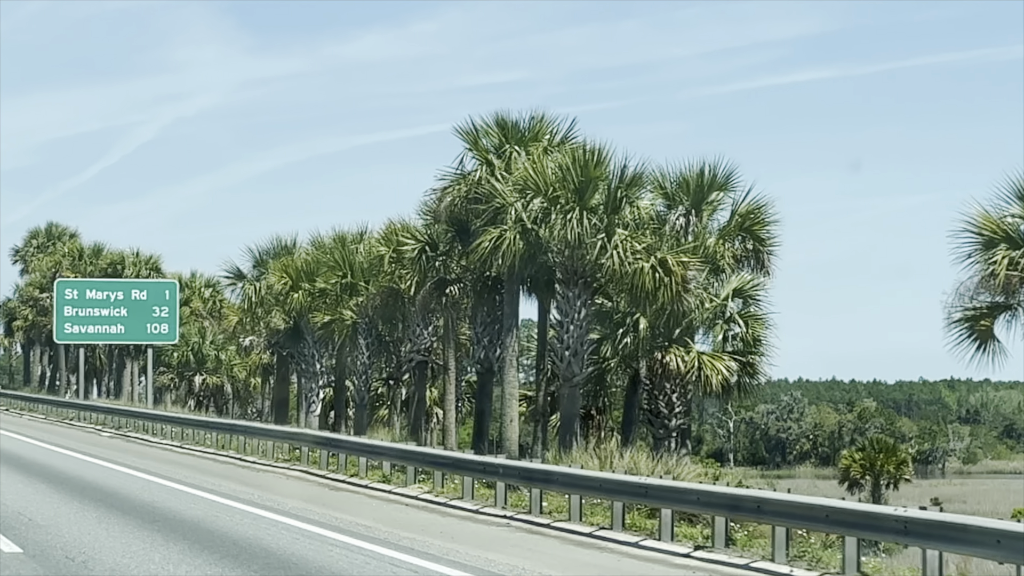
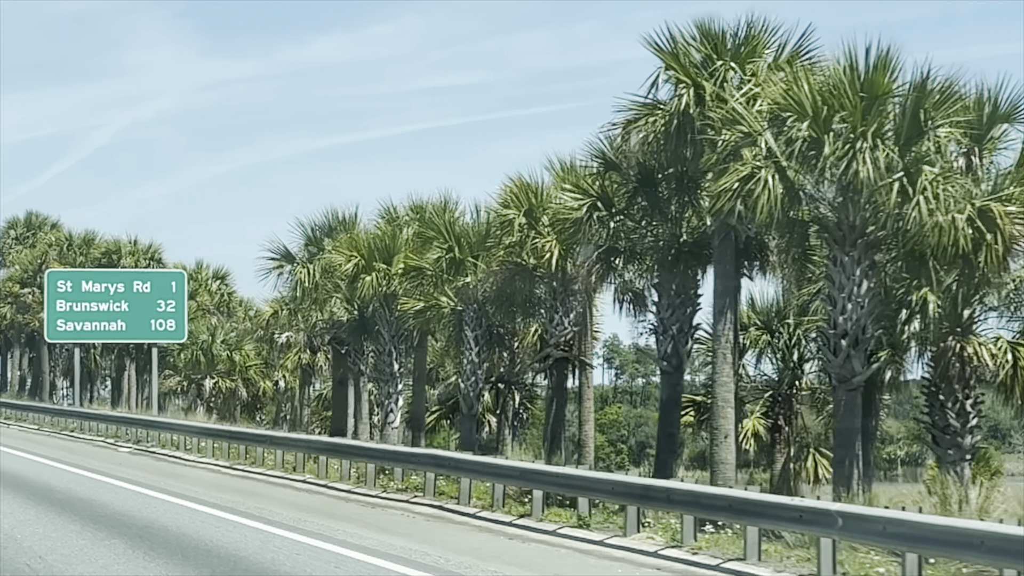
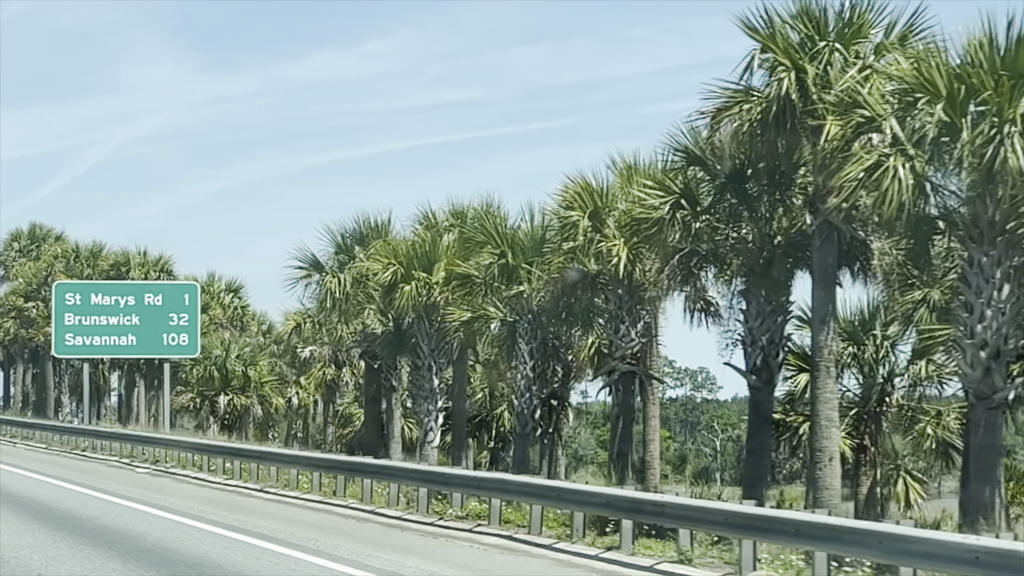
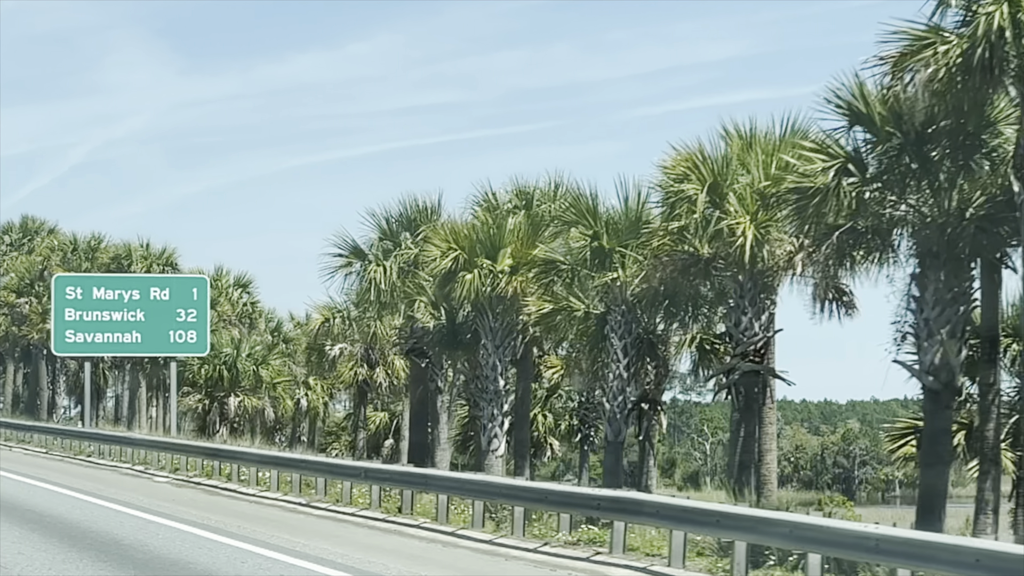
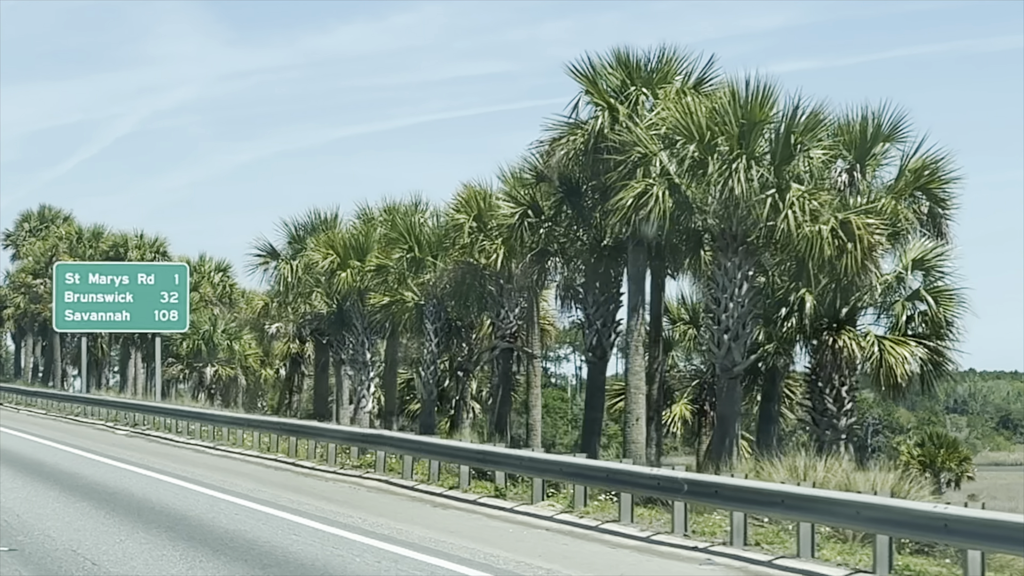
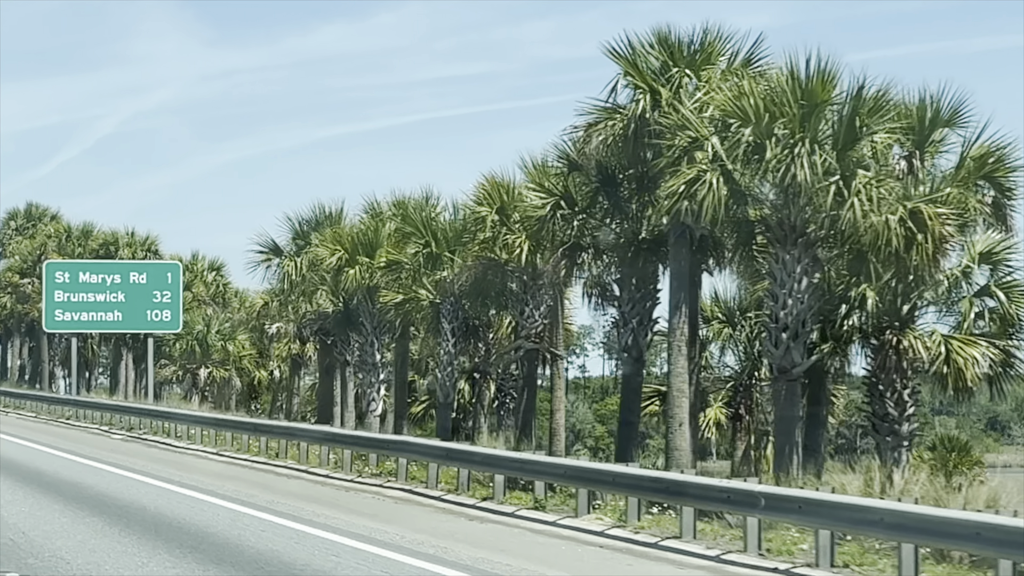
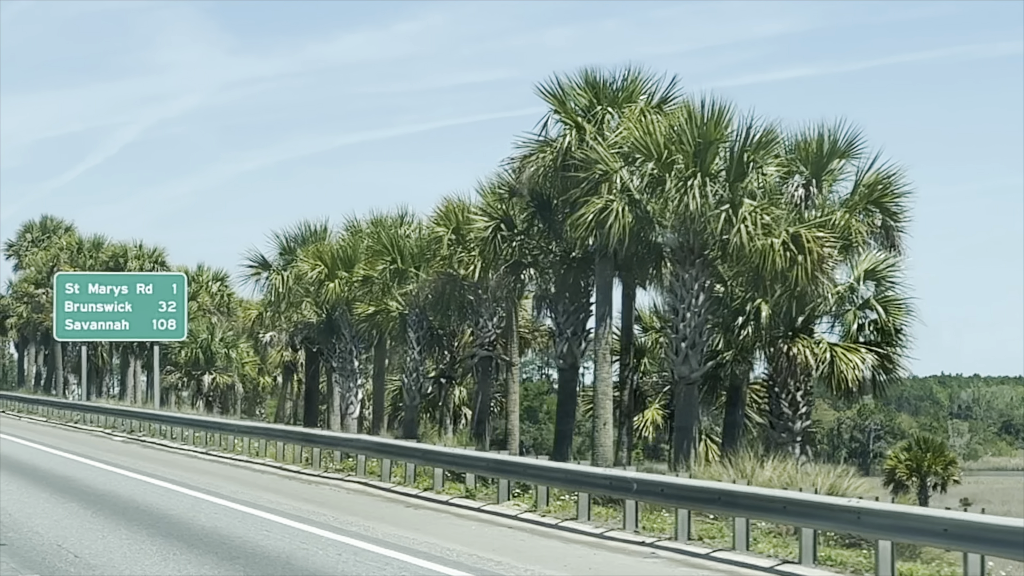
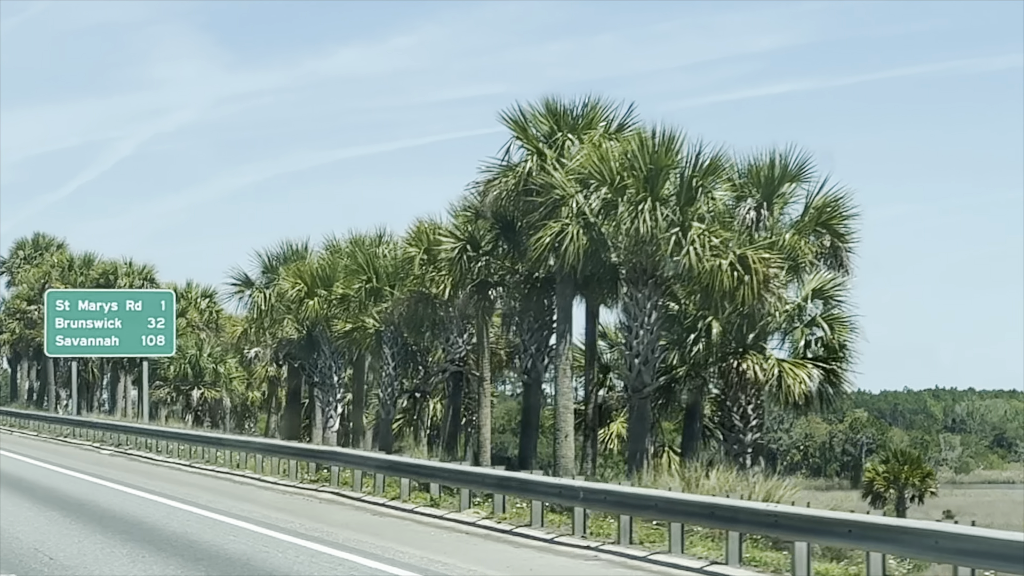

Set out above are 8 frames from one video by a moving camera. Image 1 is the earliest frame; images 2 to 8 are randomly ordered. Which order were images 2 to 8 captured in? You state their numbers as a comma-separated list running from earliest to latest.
8, 7, 5, 6, 2, 3, 4
